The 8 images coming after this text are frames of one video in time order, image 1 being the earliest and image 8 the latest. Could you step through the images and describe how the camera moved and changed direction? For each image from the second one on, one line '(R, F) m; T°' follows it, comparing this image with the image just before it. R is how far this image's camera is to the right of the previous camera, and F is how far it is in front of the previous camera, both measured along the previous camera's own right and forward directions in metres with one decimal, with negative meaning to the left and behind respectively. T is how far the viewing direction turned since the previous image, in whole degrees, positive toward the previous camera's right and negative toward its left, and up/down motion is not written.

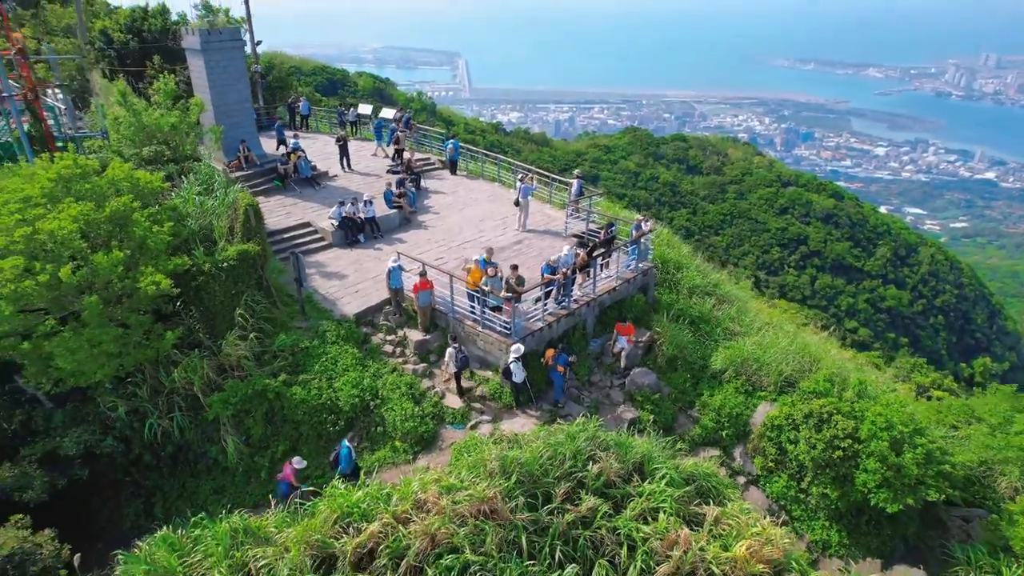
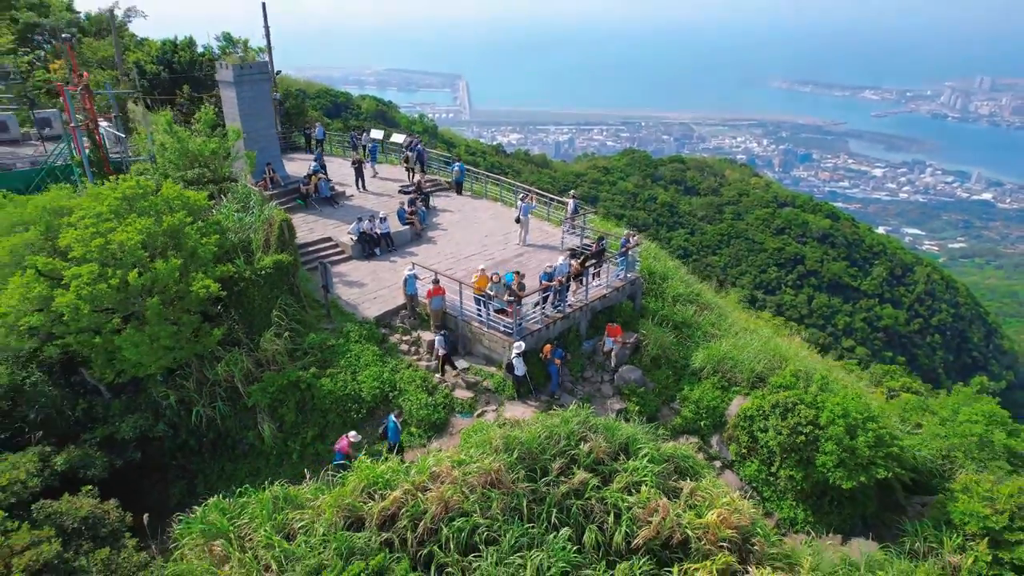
(0.0, -0.6) m; 0°
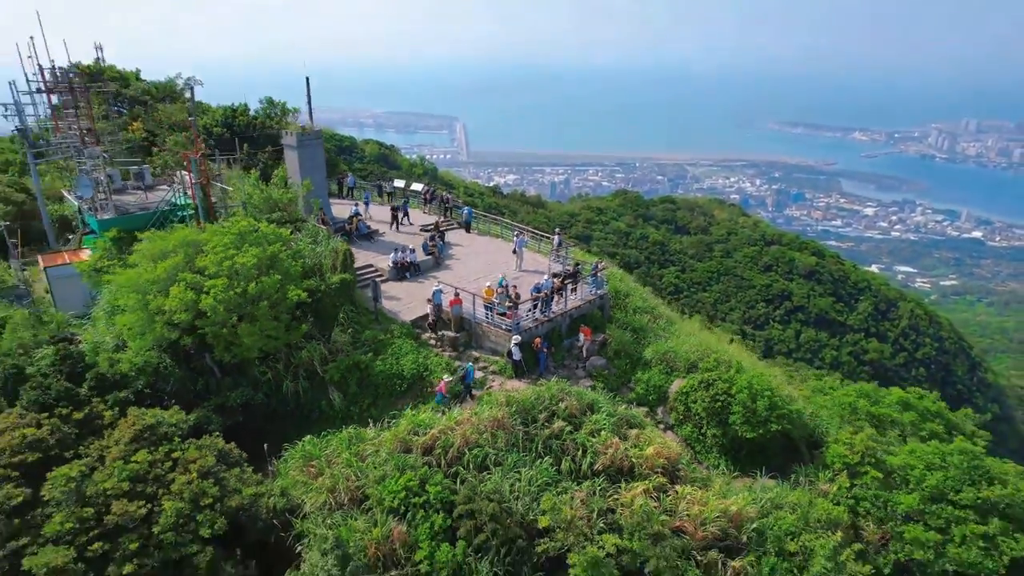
(0.0, -1.8) m; 0°
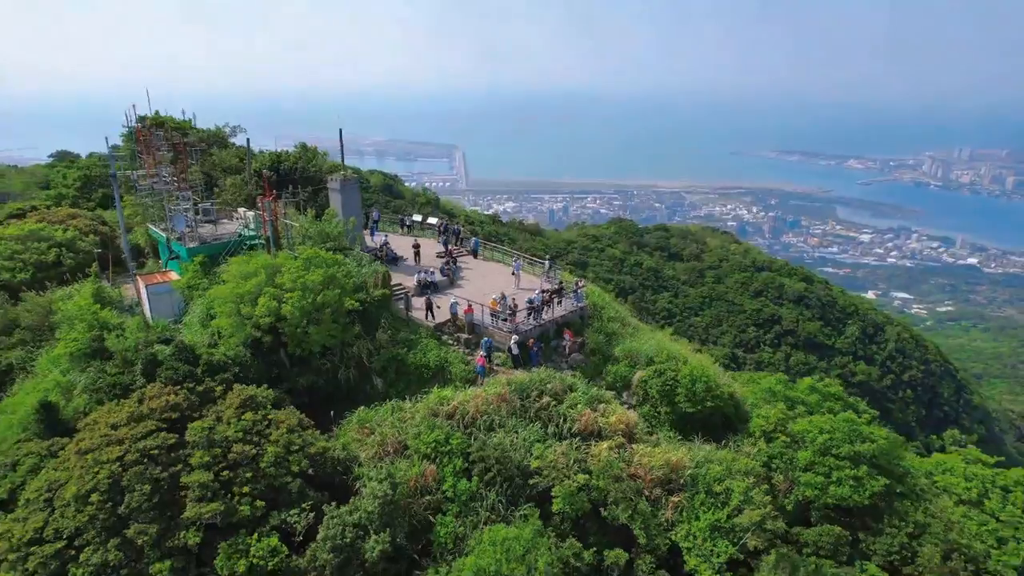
(0.0, -2.0) m; 0°
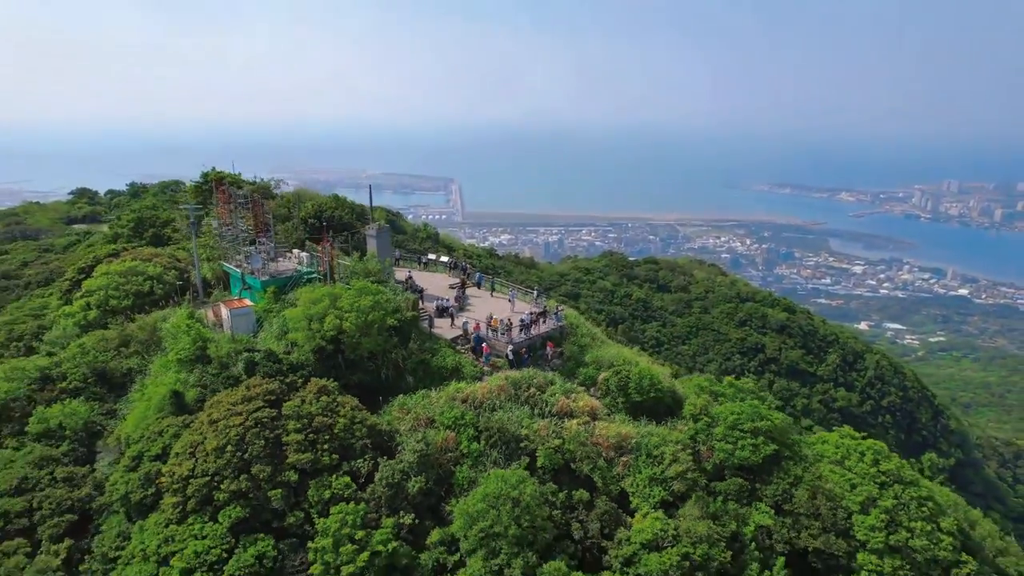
(0.0, -2.9) m; 0°
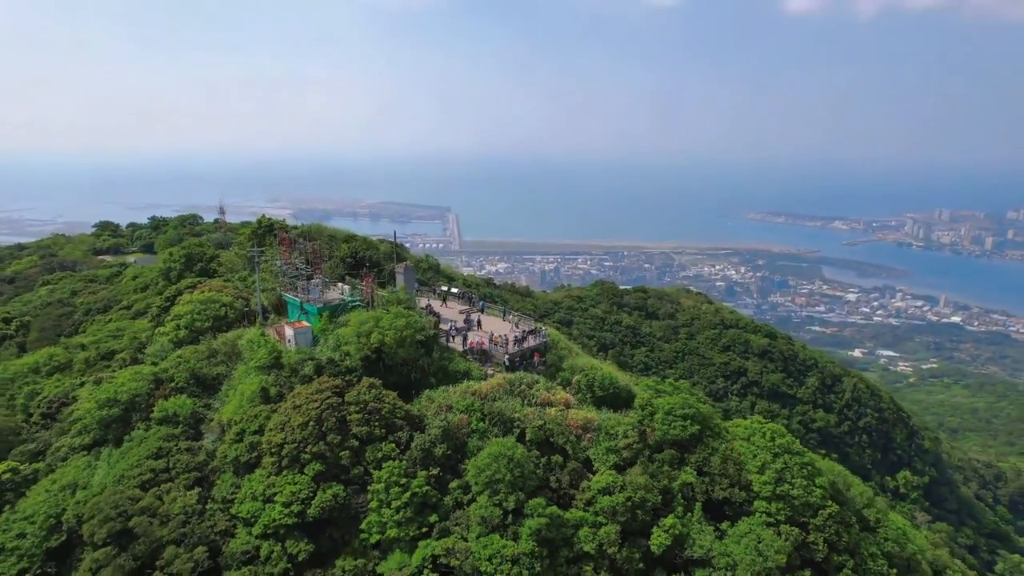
(0.0, -3.8) m; 0°
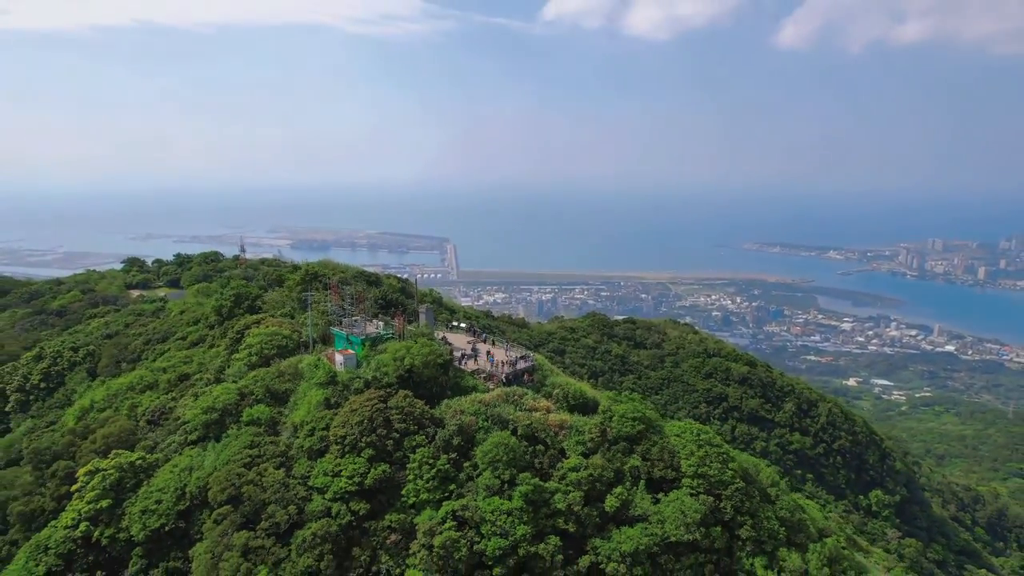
(+0.1, -5.2) m; 0°
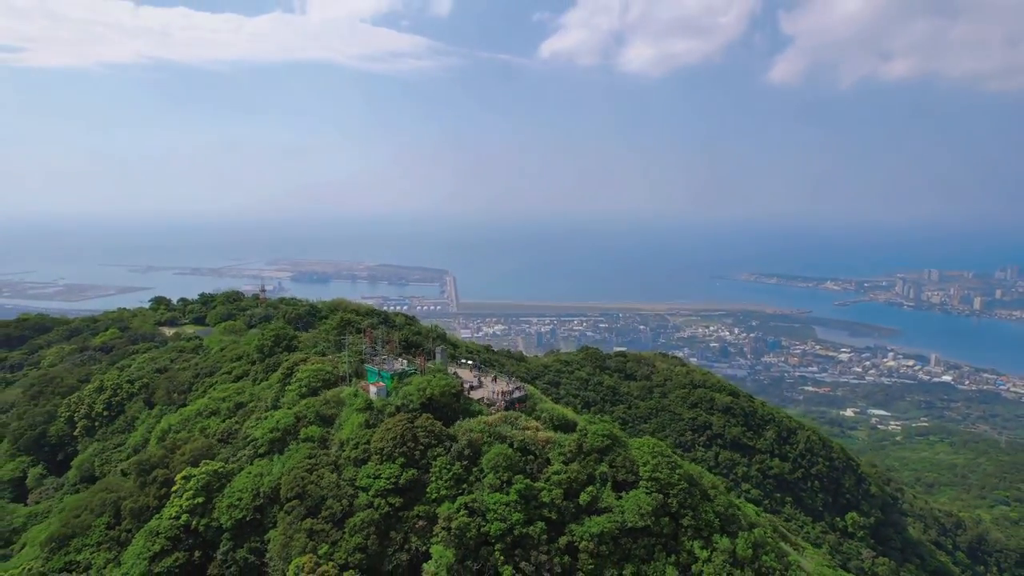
(+0.1, -5.7) m; 0°
